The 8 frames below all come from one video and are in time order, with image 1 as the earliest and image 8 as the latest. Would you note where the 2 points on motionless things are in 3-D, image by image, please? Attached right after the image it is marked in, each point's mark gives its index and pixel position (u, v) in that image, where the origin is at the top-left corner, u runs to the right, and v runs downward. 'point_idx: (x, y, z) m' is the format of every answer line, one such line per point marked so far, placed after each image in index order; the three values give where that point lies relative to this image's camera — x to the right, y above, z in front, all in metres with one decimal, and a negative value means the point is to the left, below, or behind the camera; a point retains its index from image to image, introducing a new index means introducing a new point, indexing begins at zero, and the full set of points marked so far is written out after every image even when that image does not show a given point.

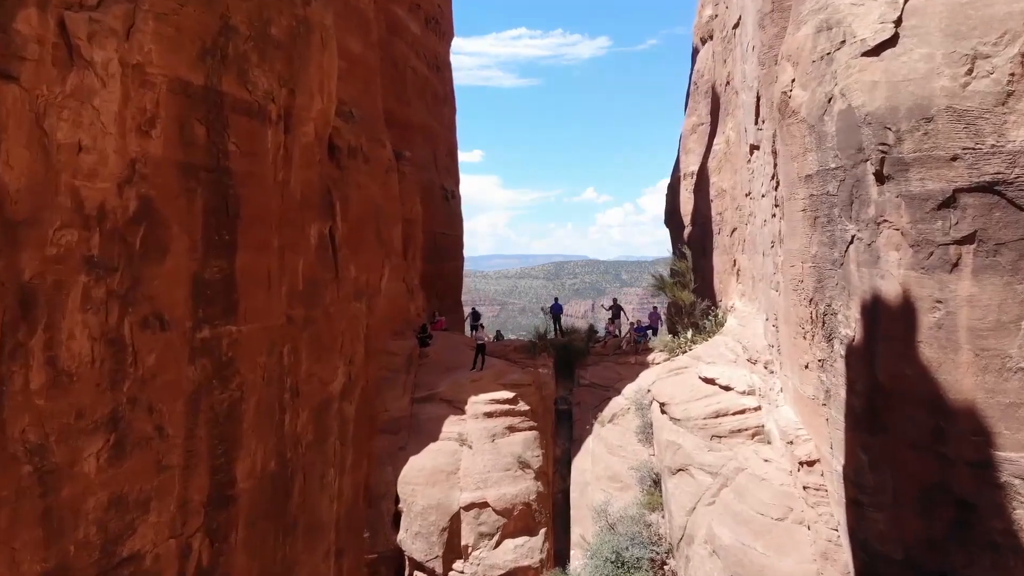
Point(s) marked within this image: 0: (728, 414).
0: (+4.3, -2.5, +10.9) m
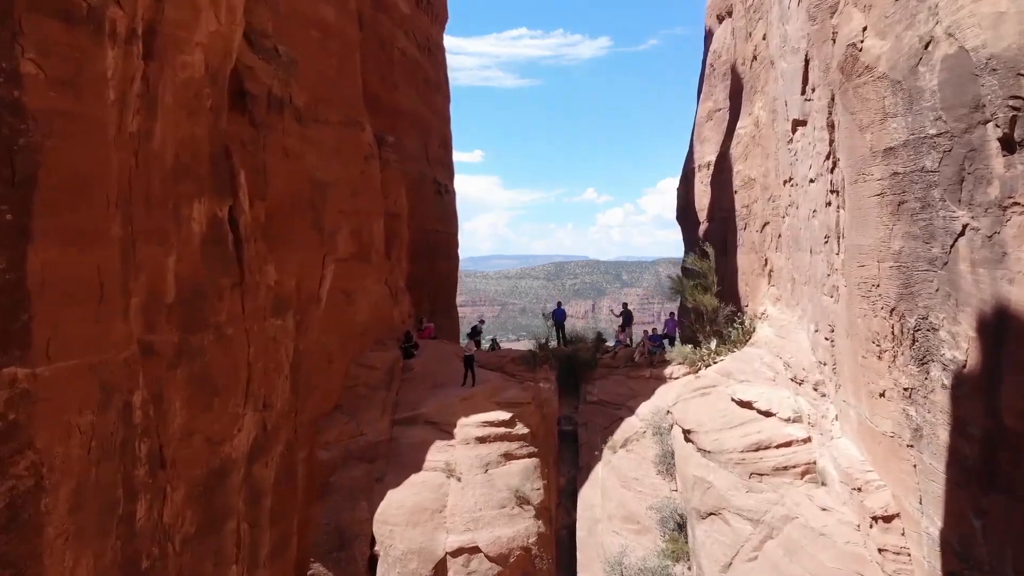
0: (+4.2, -2.6, +8.9) m
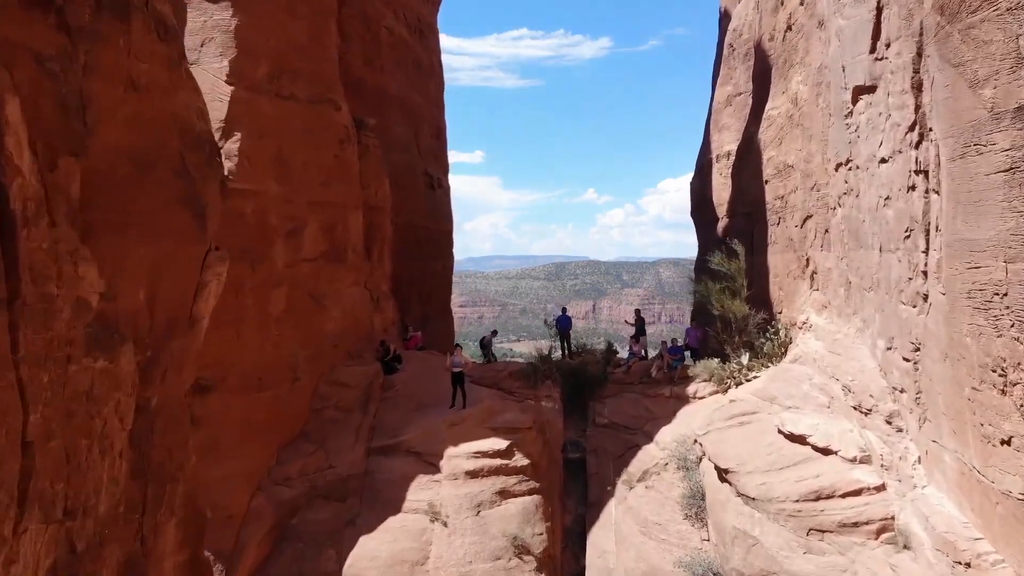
0: (+4.2, -2.7, +7.0) m
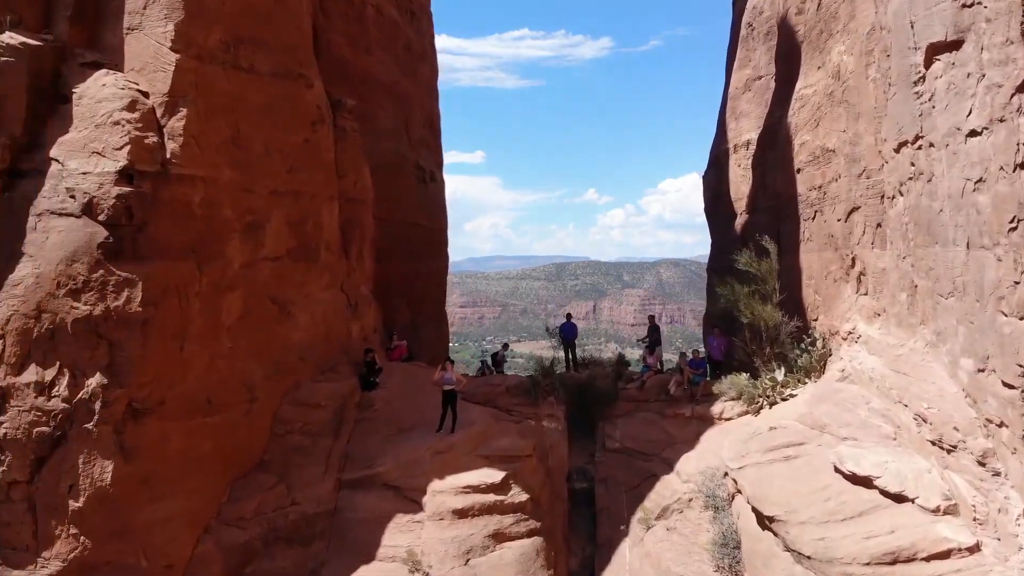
0: (+4.1, -2.7, +5.5) m
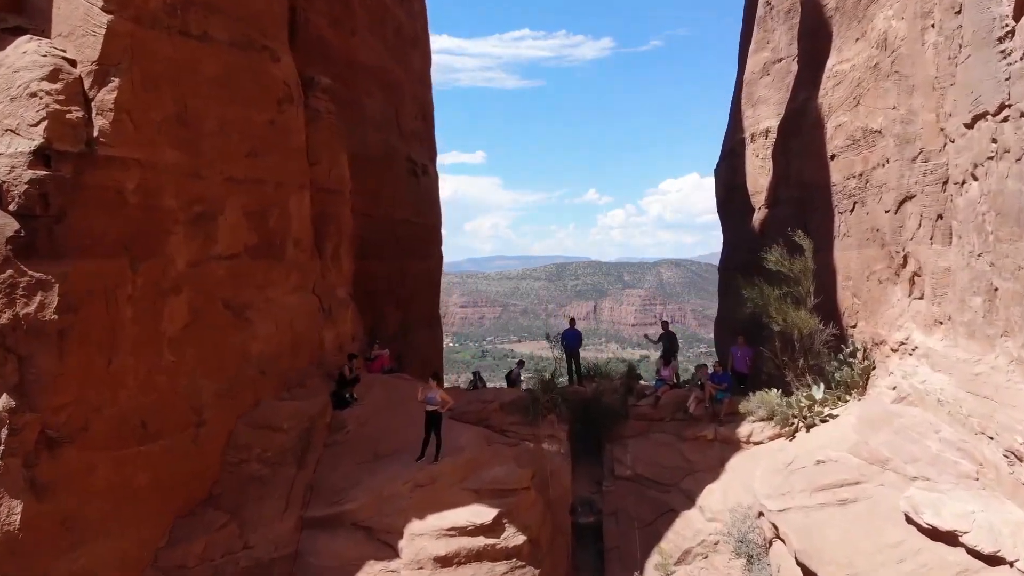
0: (+4.0, -2.8, +4.2) m
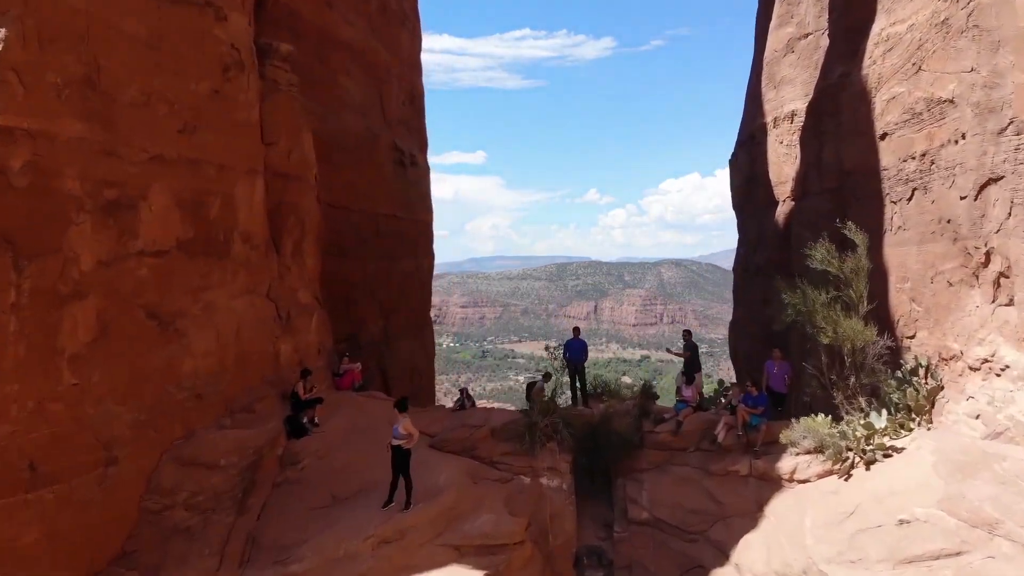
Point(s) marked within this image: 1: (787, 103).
0: (+3.9, -2.8, +2.8) m
1: (+6.4, +4.3, +12.6) m
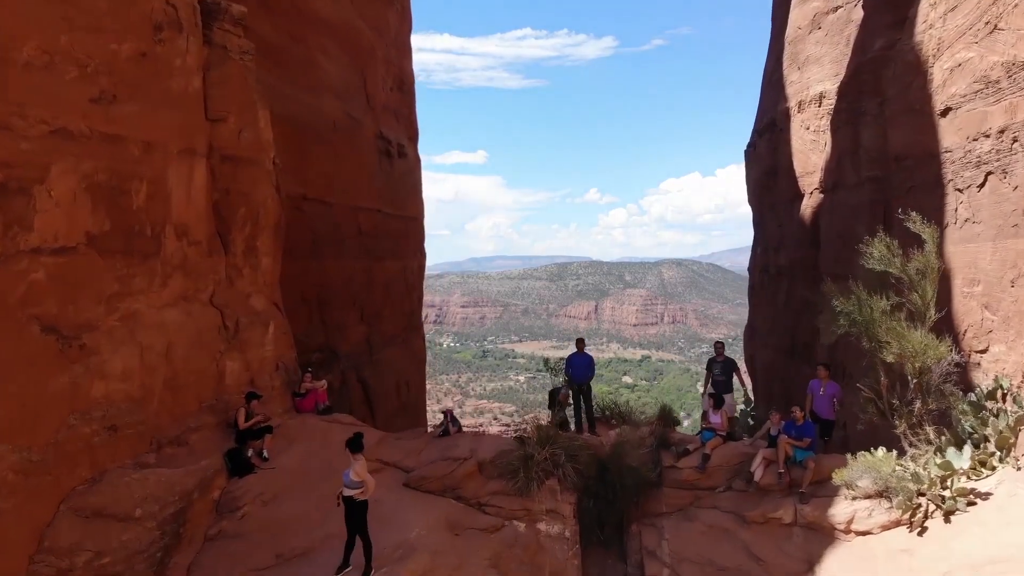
0: (+3.8, -2.9, +1.5) m
1: (+6.3, +4.2, +11.3) m
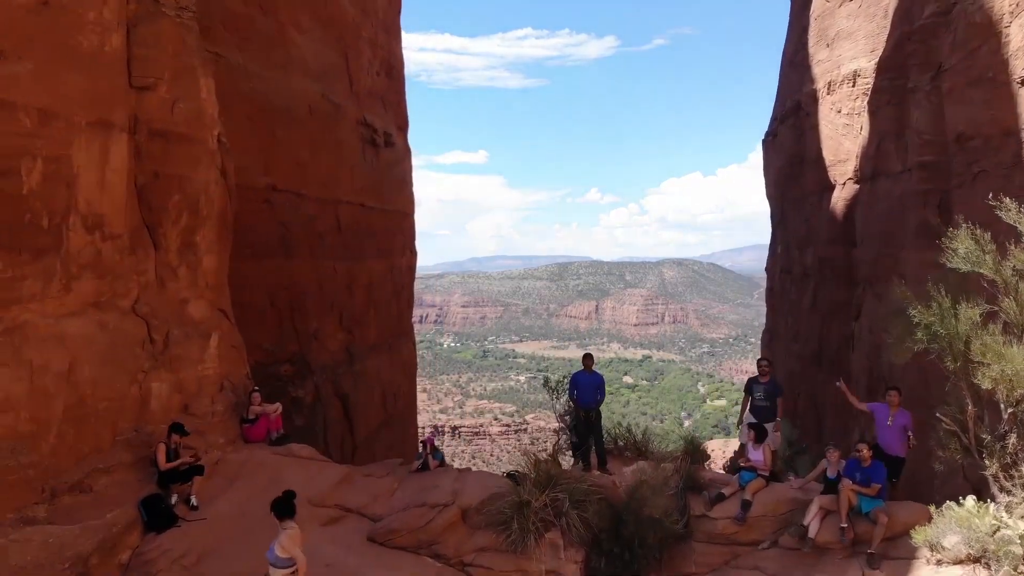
0: (+3.7, -2.9, +0.3) m
1: (+6.2, +4.2, +10.1) m
